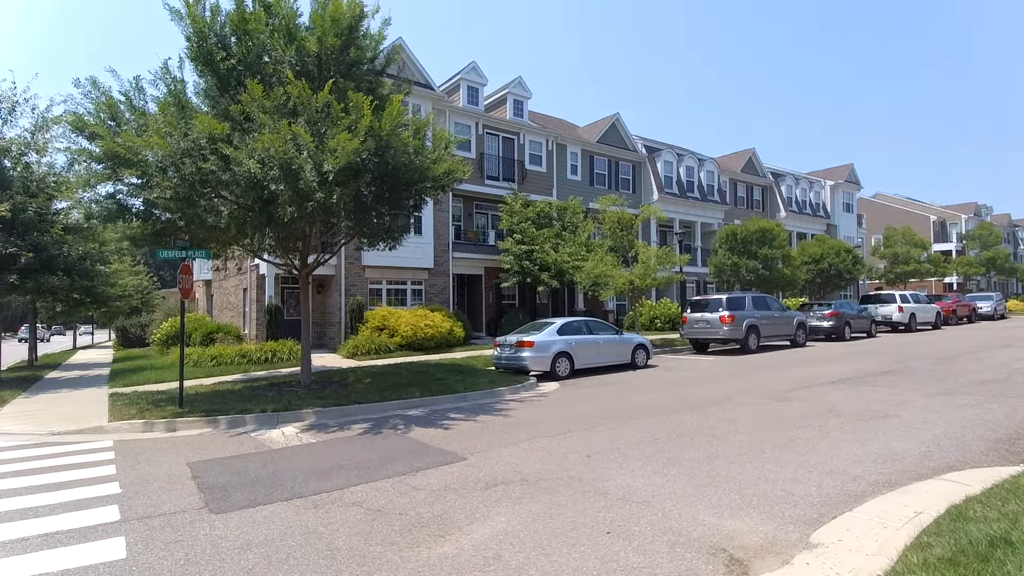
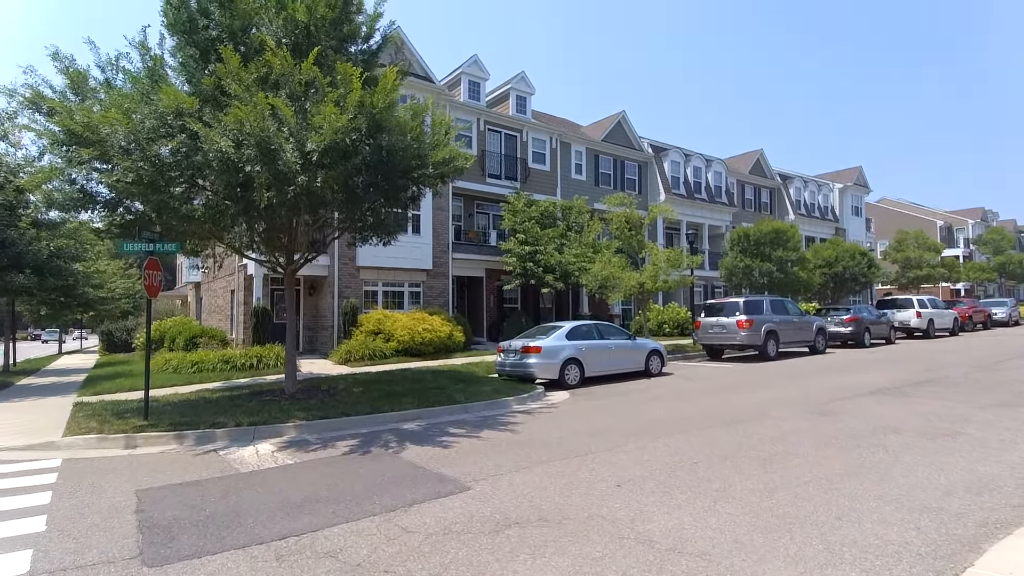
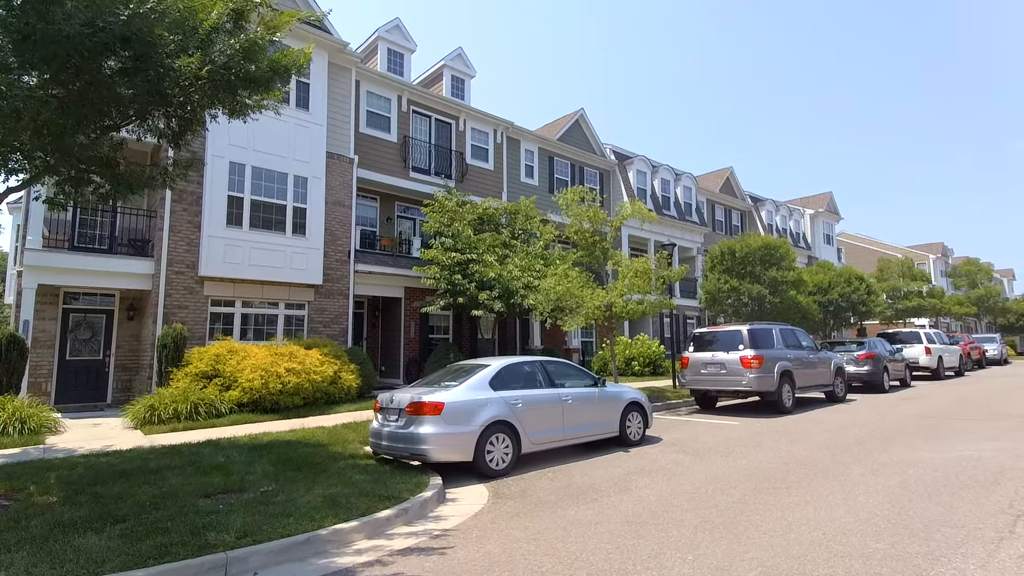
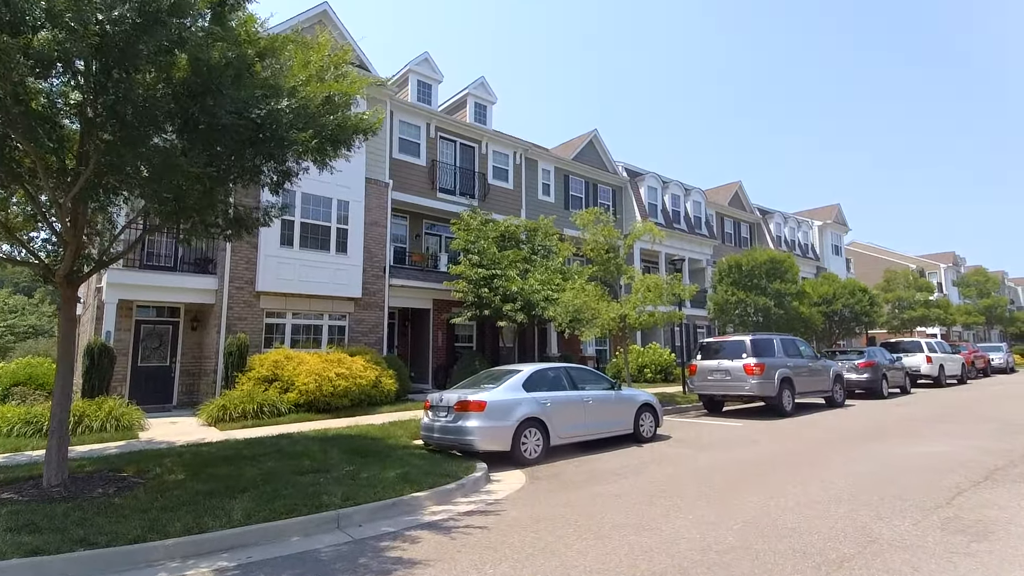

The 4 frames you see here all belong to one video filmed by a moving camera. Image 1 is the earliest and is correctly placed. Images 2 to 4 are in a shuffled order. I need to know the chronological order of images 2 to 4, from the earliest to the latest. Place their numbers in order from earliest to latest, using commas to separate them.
2, 4, 3
